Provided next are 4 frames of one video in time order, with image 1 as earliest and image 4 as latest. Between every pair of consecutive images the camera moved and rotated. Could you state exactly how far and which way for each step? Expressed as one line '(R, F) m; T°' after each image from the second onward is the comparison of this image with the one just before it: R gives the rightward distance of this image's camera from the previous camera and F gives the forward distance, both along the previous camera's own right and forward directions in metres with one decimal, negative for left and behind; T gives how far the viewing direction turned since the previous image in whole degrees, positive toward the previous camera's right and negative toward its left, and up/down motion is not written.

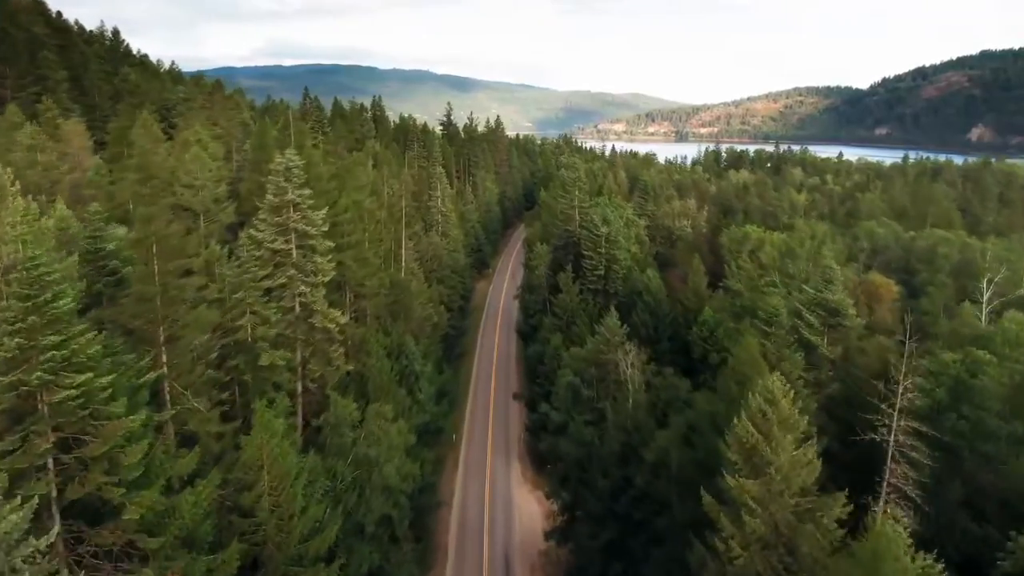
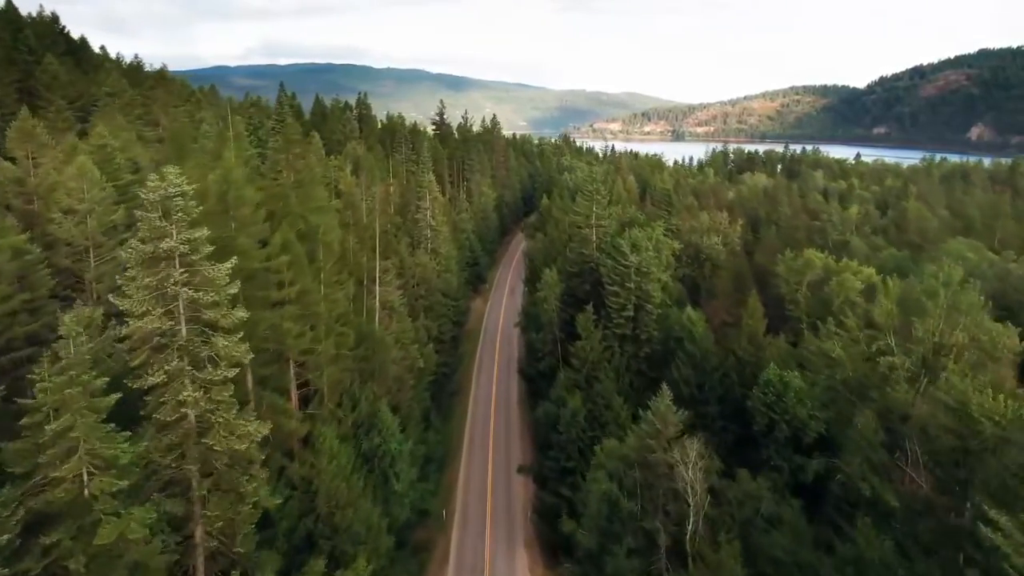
(-0.5, +11.8) m; 0°
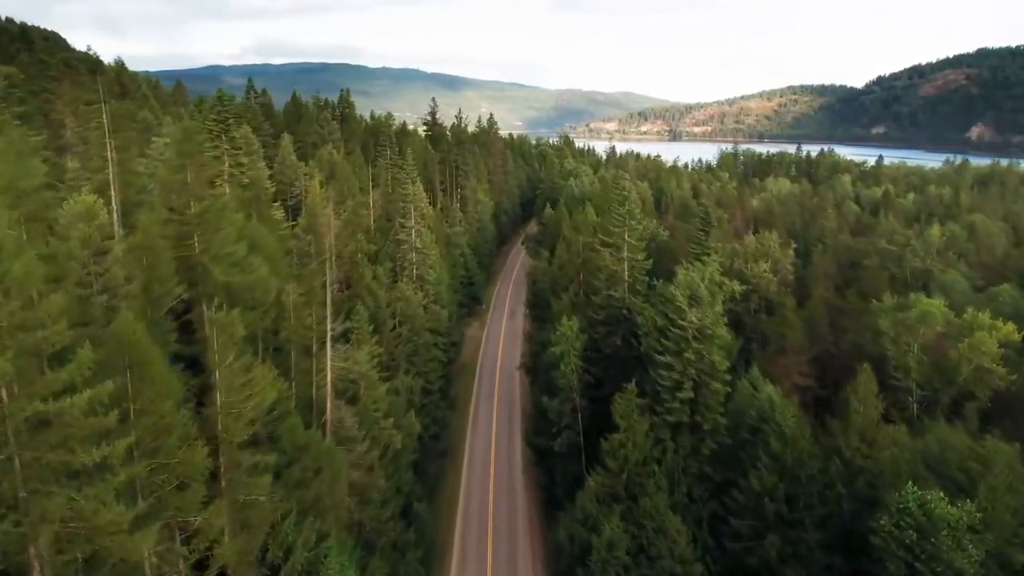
(-0.6, +12.6) m; 0°
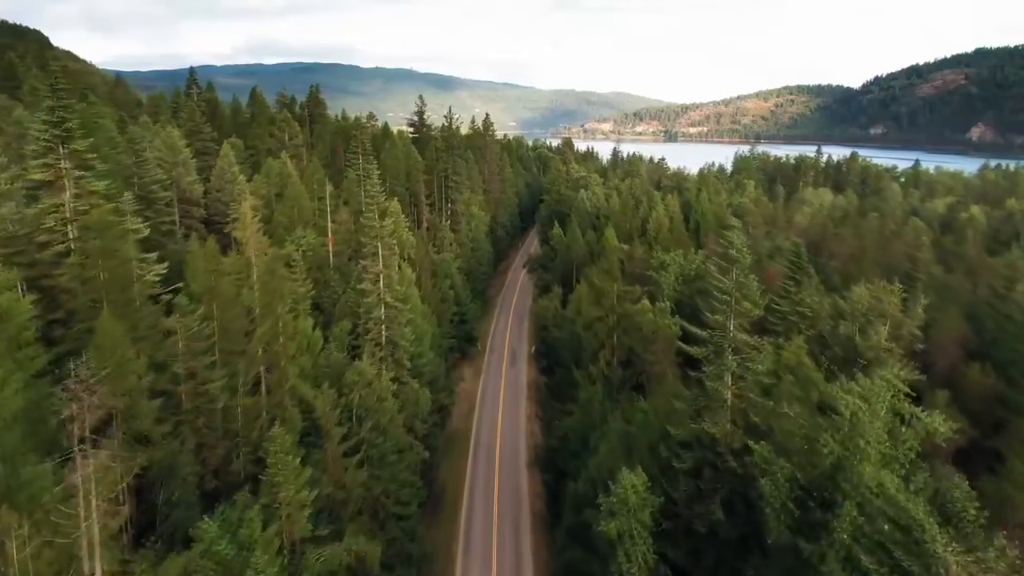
(-0.8, +17.2) m; 0°
